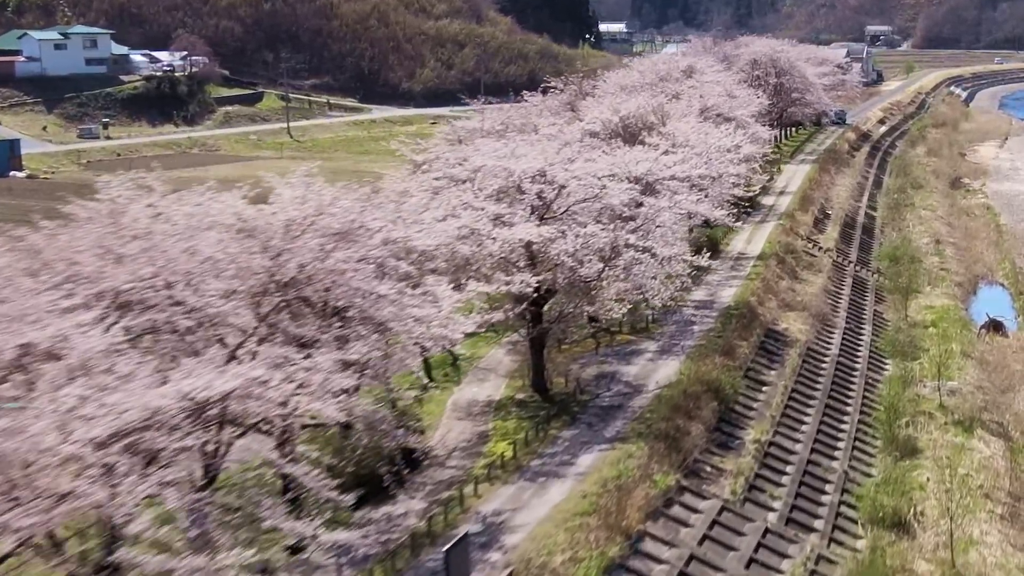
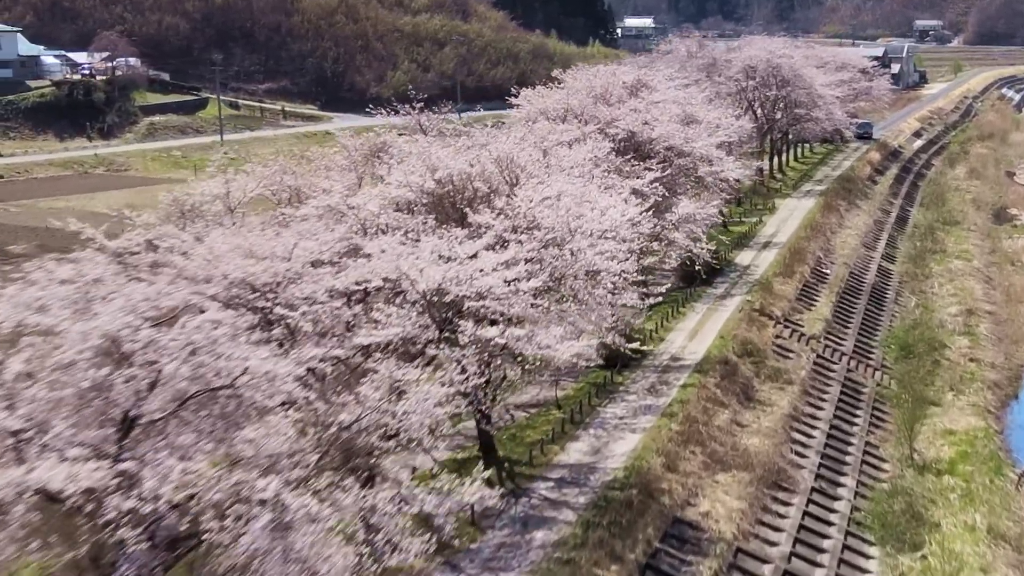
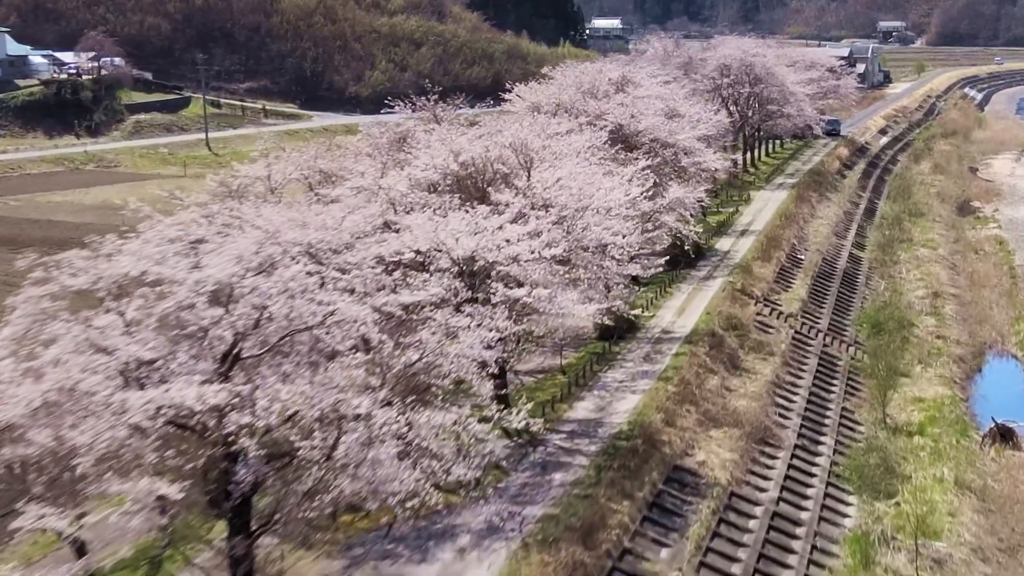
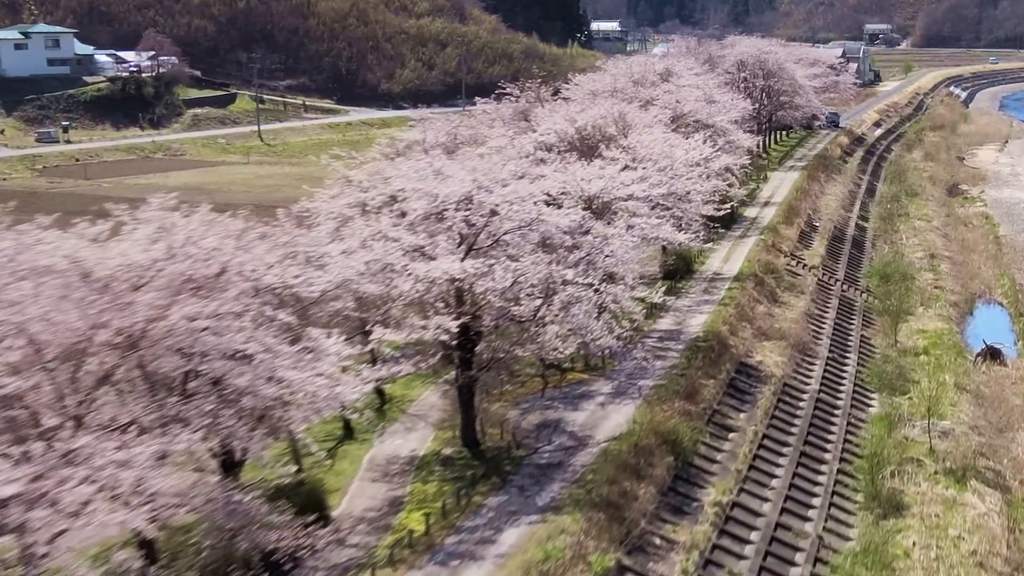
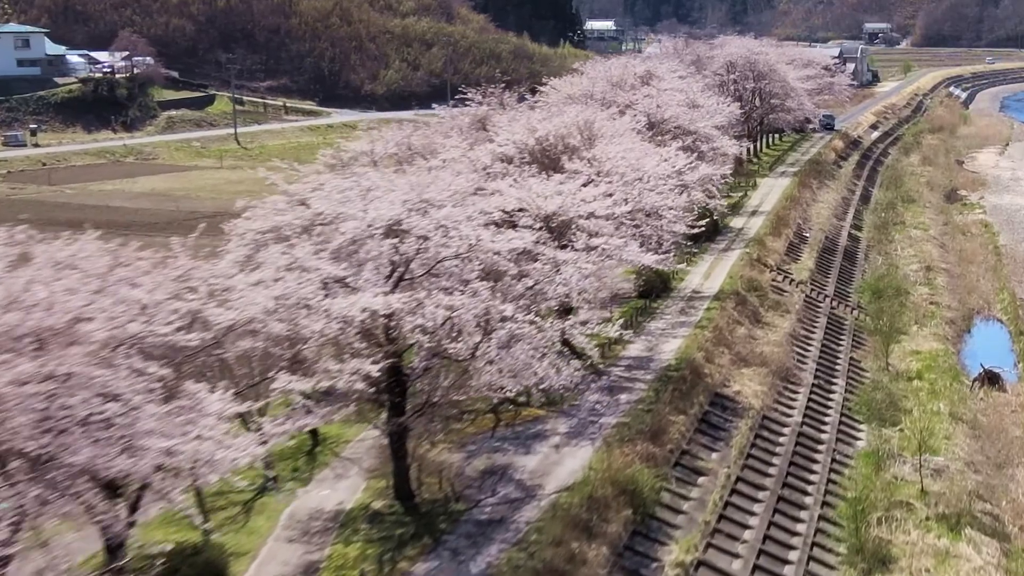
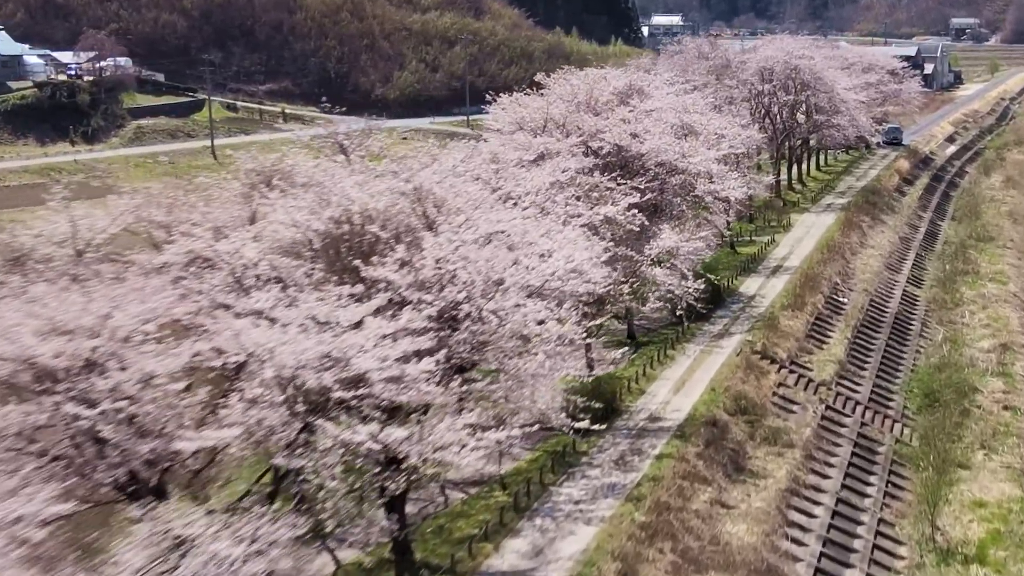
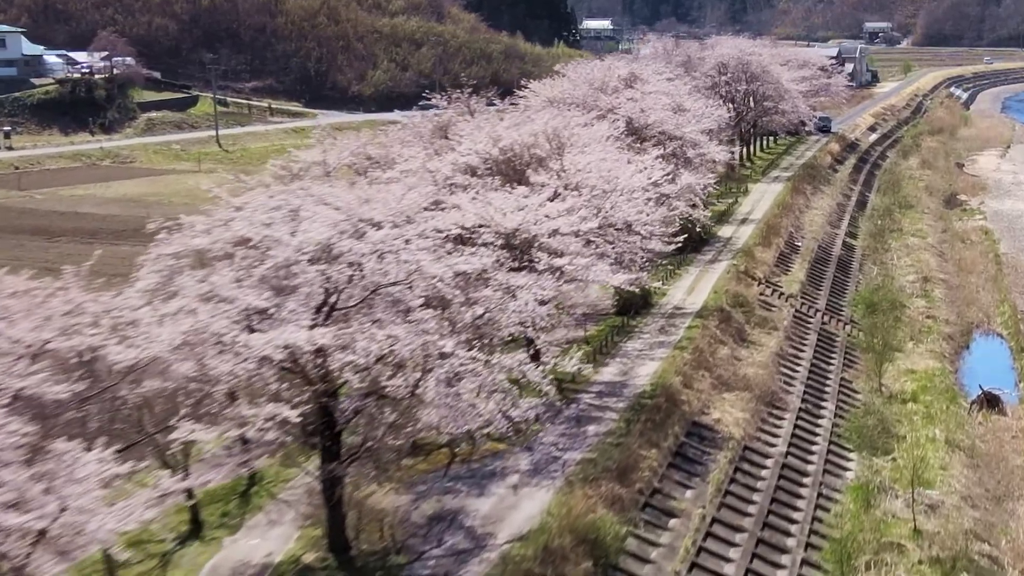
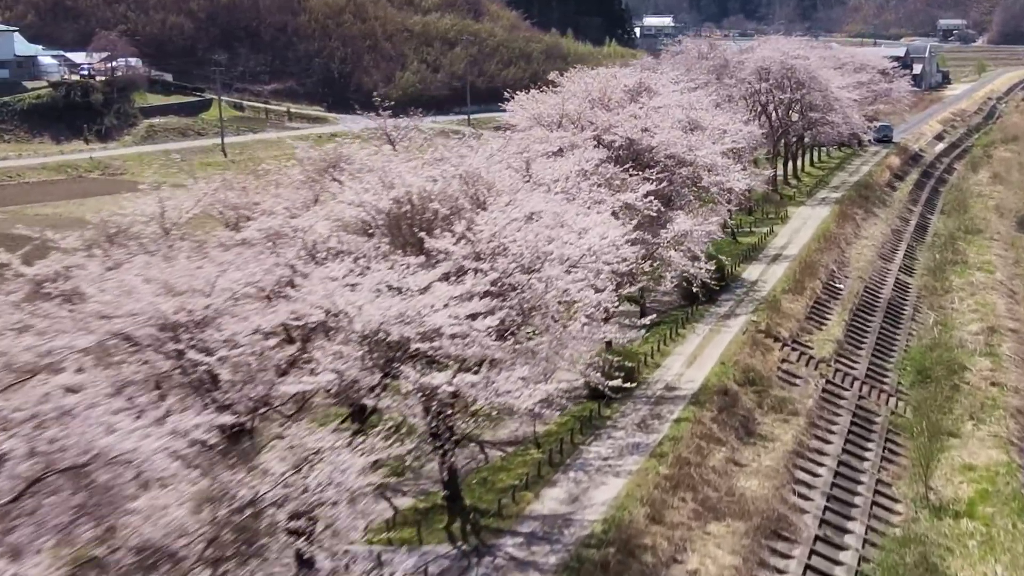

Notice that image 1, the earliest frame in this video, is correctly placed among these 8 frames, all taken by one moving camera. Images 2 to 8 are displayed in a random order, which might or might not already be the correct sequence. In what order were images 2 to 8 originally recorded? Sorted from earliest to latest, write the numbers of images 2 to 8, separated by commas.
4, 5, 7, 3, 2, 8, 6
